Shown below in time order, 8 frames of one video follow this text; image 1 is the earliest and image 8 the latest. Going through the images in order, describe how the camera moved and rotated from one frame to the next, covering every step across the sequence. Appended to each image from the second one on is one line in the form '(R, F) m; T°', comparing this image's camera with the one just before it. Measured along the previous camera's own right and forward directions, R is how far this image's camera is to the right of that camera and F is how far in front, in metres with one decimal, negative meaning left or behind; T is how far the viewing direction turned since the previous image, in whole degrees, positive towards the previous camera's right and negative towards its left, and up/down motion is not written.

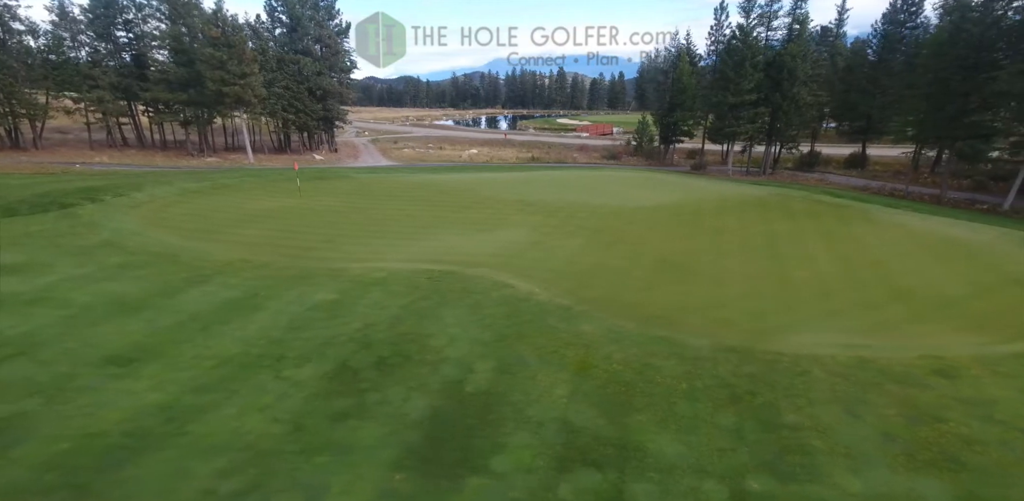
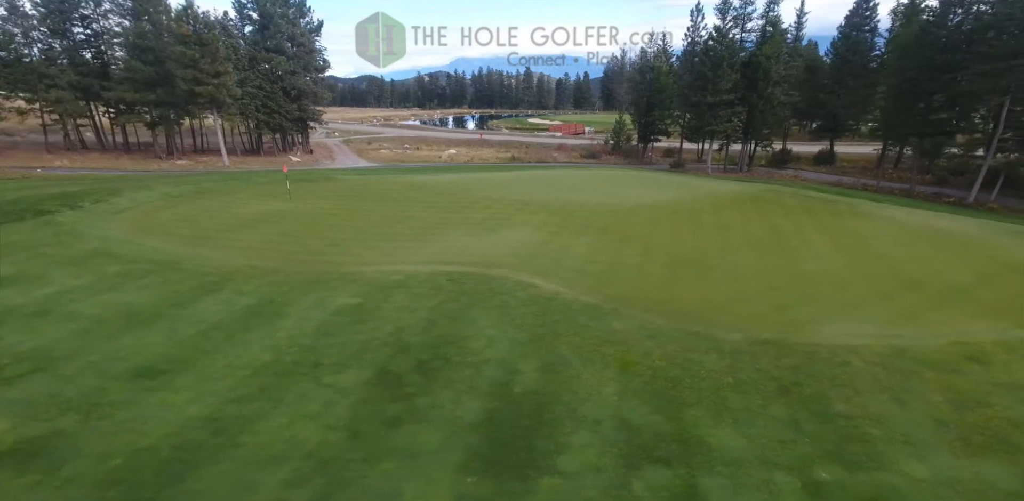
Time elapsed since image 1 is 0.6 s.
(-0.9, 0.0) m; +3°
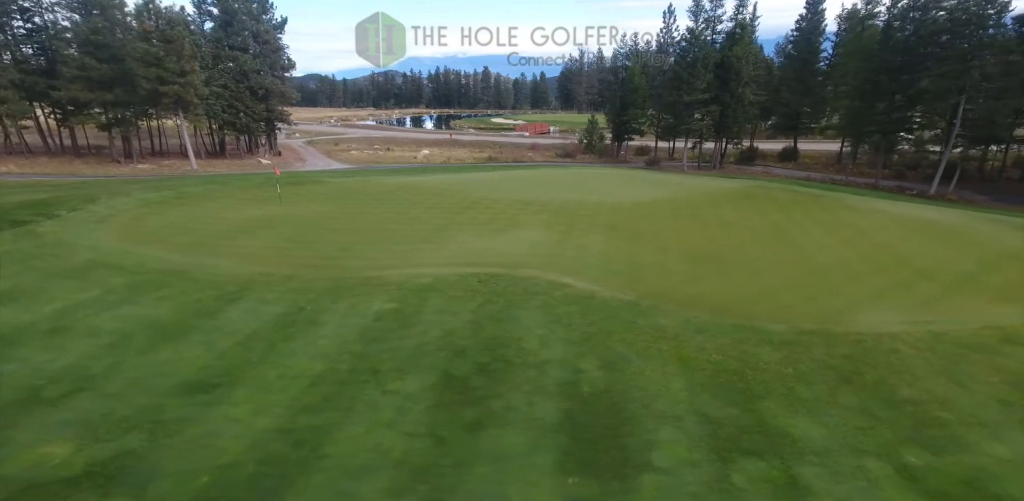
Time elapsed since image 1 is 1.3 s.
(-1.2, 0.0) m; +4°
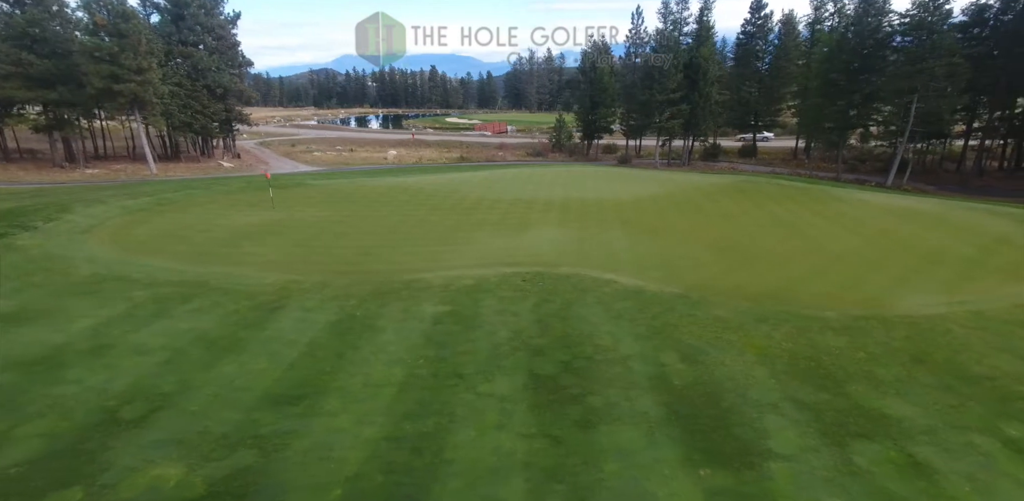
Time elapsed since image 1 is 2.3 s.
(-1.6, +0.1) m; +5°
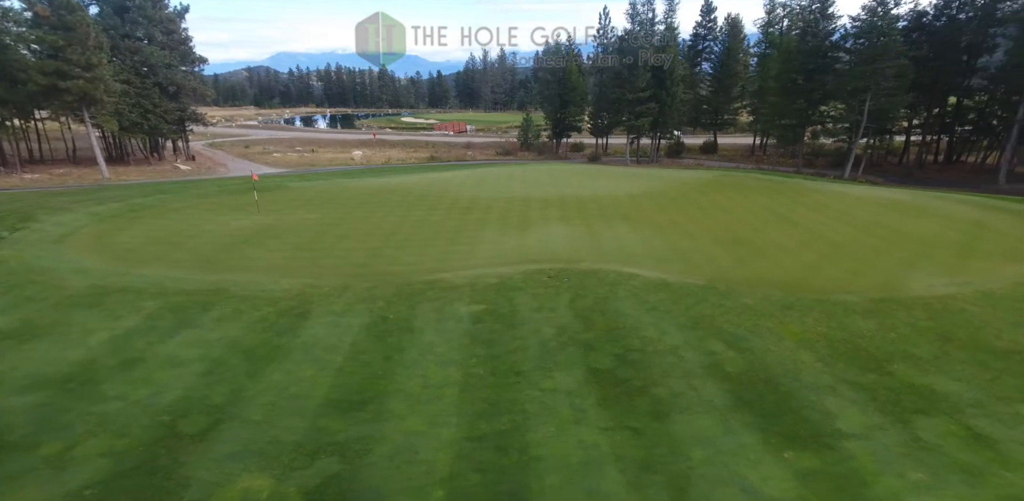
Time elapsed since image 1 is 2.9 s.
(-1.2, +0.1) m; +4°
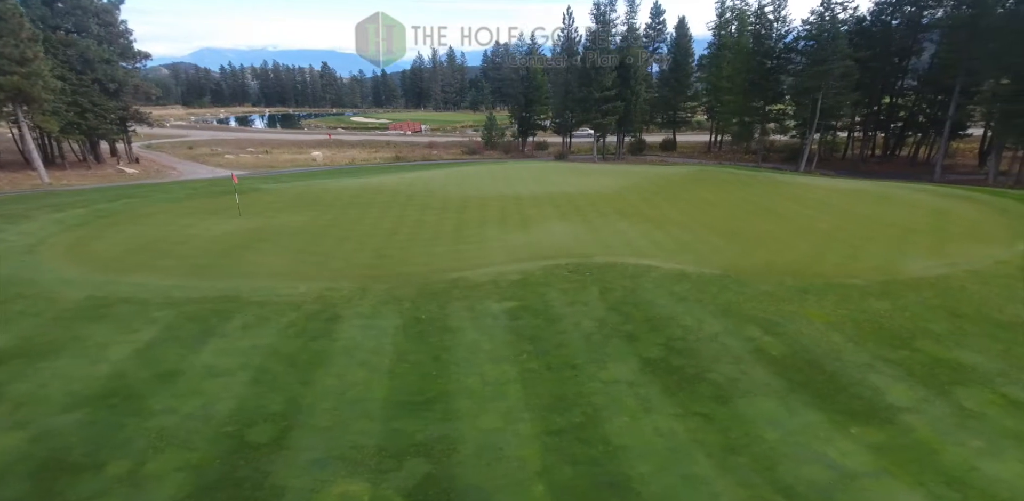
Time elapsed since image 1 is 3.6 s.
(-1.2, 0.0) m; +5°
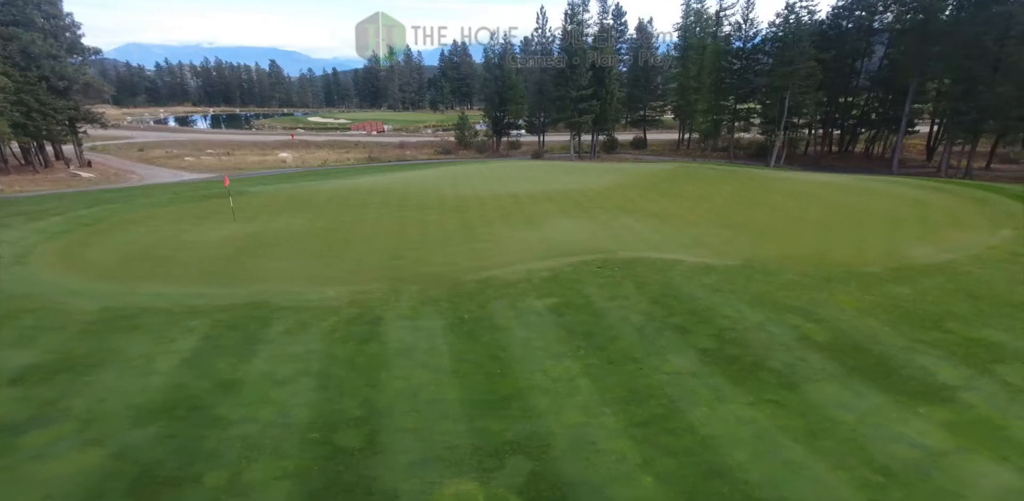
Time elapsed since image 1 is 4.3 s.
(-1.2, 0.0) m; +4°
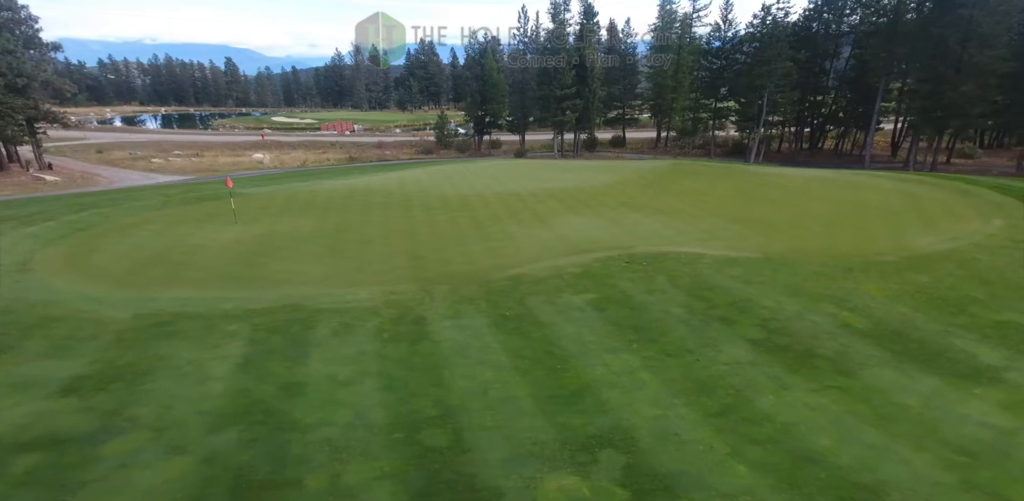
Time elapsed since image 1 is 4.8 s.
(-1.1, 0.0) m; +3°
